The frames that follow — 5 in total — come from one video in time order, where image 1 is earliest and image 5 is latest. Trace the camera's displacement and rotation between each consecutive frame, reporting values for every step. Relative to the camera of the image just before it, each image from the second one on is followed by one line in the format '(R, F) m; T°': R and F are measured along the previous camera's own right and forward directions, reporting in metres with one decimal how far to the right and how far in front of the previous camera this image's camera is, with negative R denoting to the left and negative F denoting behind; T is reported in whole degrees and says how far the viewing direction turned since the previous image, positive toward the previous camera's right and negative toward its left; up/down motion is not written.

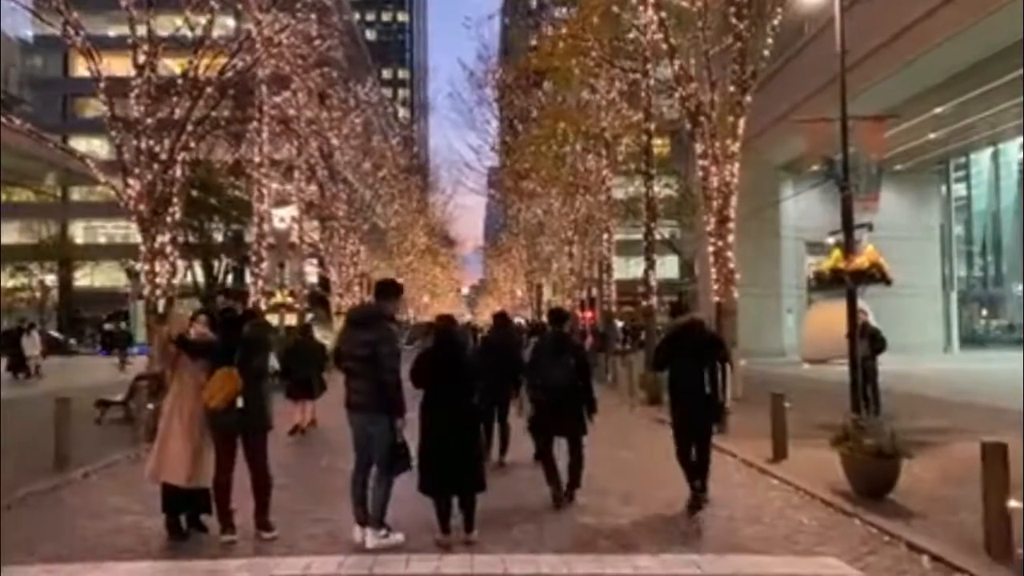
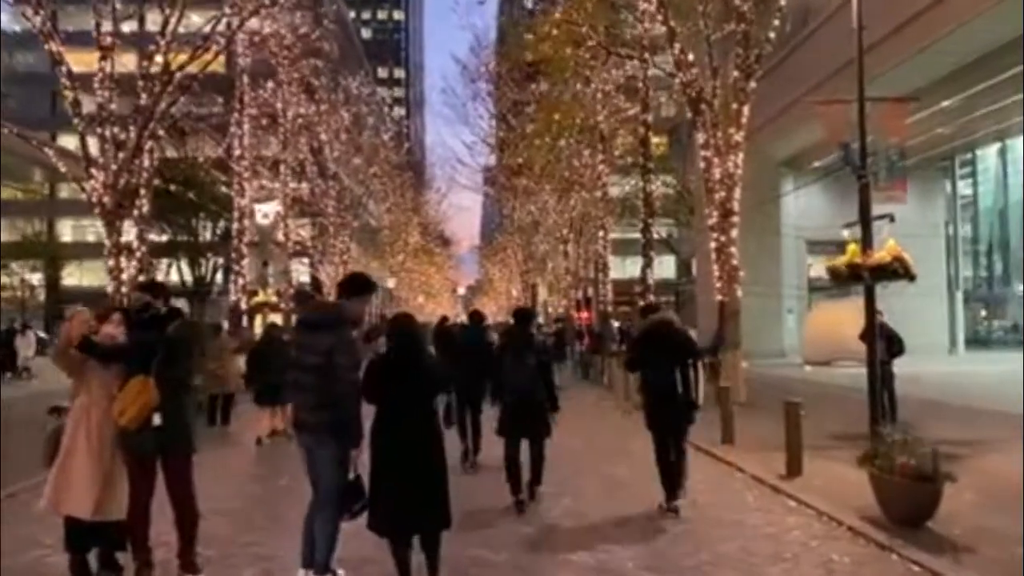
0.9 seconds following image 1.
(+0.1, +1.4) m; 0°
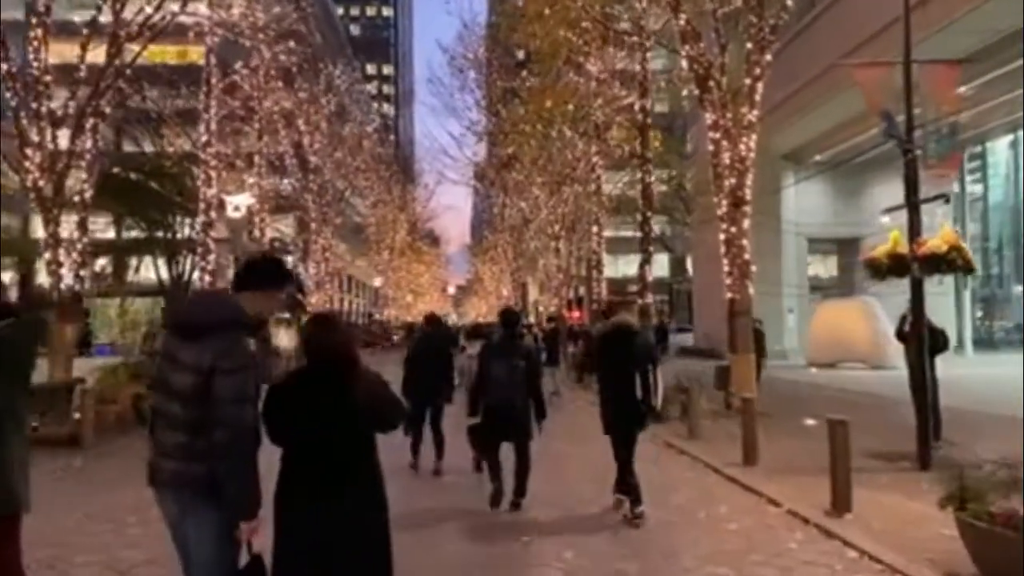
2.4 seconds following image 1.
(0.0, +2.2) m; 0°
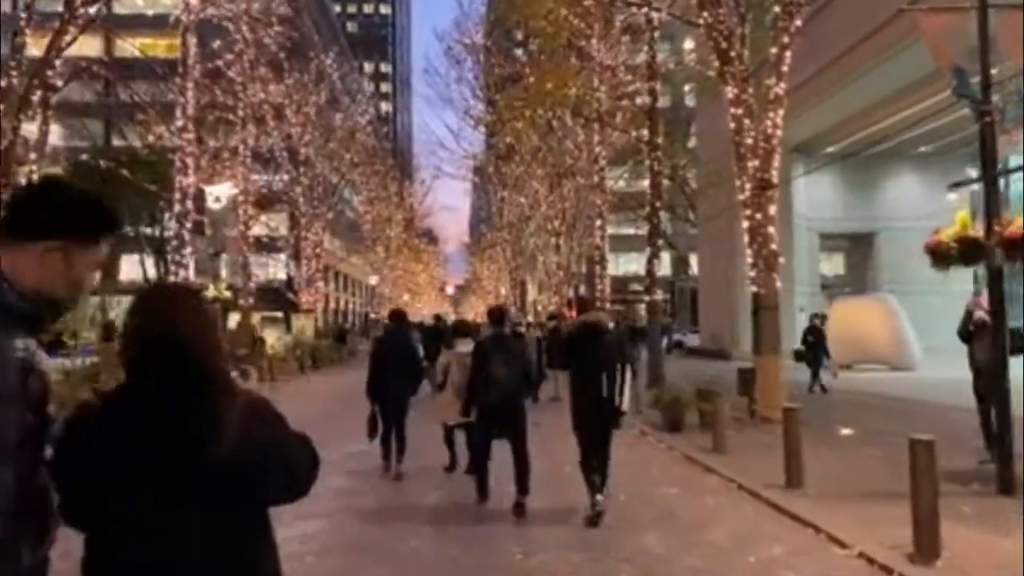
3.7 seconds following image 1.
(0.0, +2.0) m; 0°
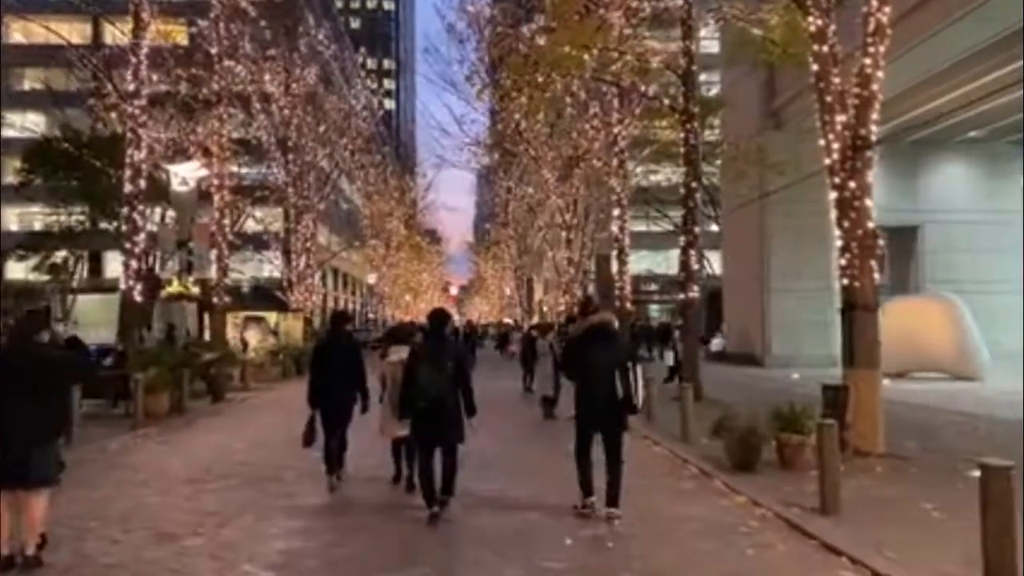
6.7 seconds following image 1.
(-0.1, +4.1) m; 0°
